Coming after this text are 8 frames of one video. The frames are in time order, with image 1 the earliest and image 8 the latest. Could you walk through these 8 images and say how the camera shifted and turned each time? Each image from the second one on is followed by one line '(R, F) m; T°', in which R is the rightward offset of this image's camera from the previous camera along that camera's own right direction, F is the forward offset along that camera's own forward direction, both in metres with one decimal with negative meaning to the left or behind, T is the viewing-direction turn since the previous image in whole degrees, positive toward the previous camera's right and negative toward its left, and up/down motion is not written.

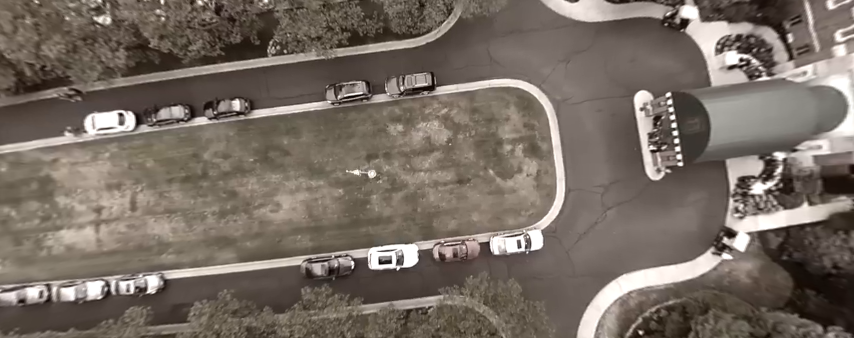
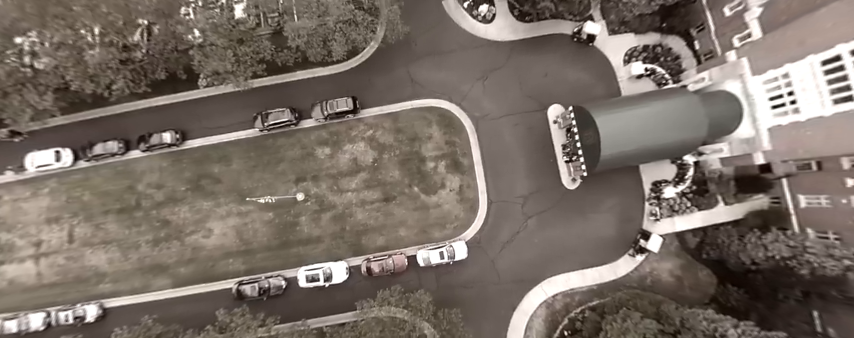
(+5.7, -0.9) m; 0°
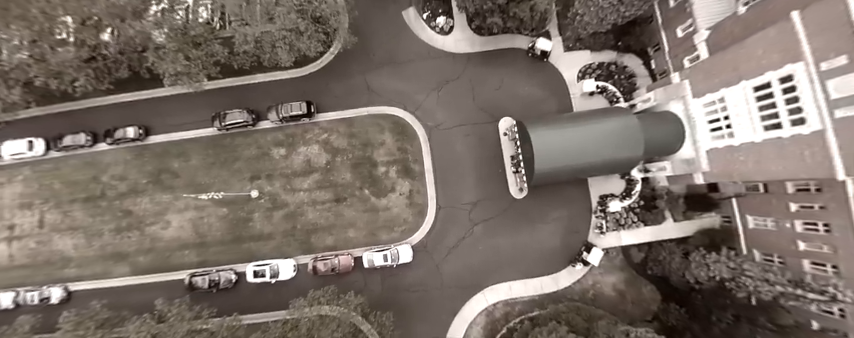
(+4.7, -0.4) m; -2°
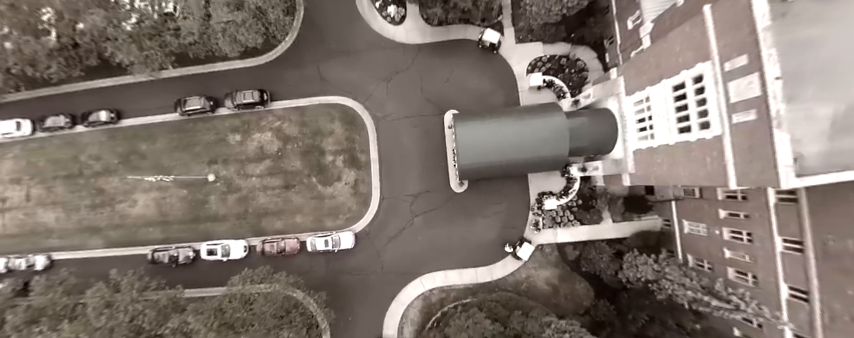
(+6.1, -0.6) m; -3°
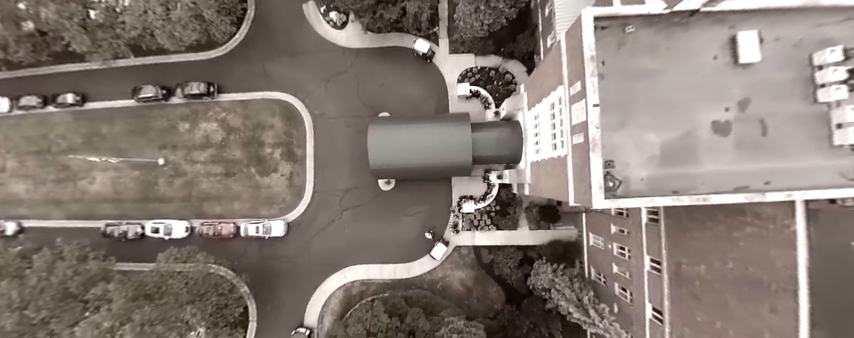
(+7.3, -1.0) m; -3°
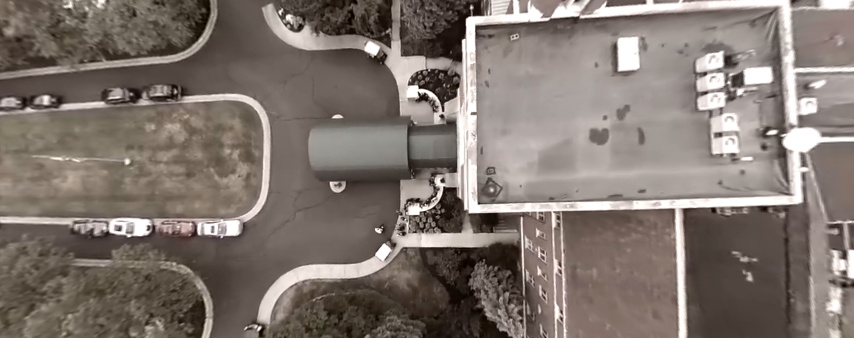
(+5.2, -0.7) m; -2°
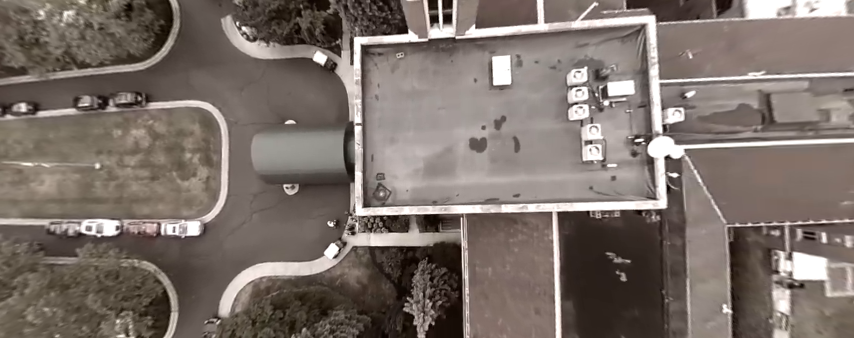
(+5.4, -0.9) m; -2°
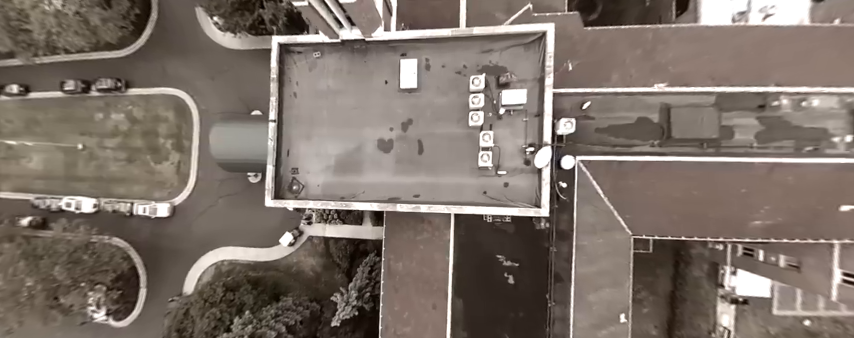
(+5.0, -0.8) m; -2°
